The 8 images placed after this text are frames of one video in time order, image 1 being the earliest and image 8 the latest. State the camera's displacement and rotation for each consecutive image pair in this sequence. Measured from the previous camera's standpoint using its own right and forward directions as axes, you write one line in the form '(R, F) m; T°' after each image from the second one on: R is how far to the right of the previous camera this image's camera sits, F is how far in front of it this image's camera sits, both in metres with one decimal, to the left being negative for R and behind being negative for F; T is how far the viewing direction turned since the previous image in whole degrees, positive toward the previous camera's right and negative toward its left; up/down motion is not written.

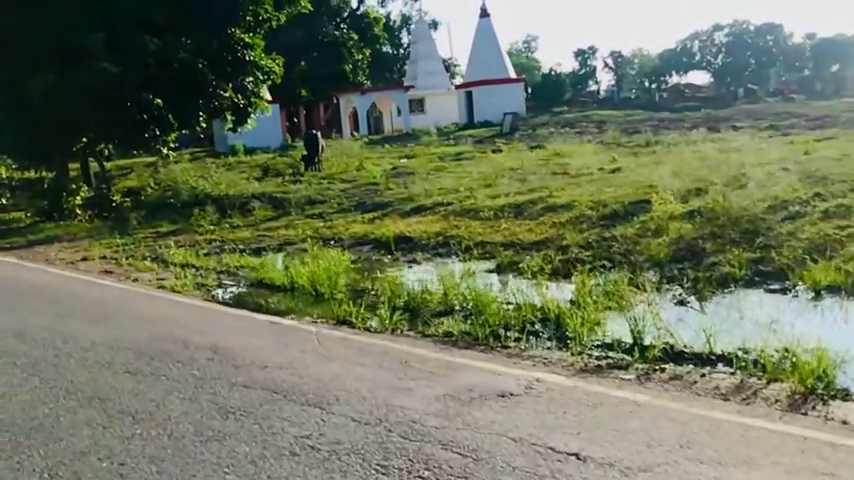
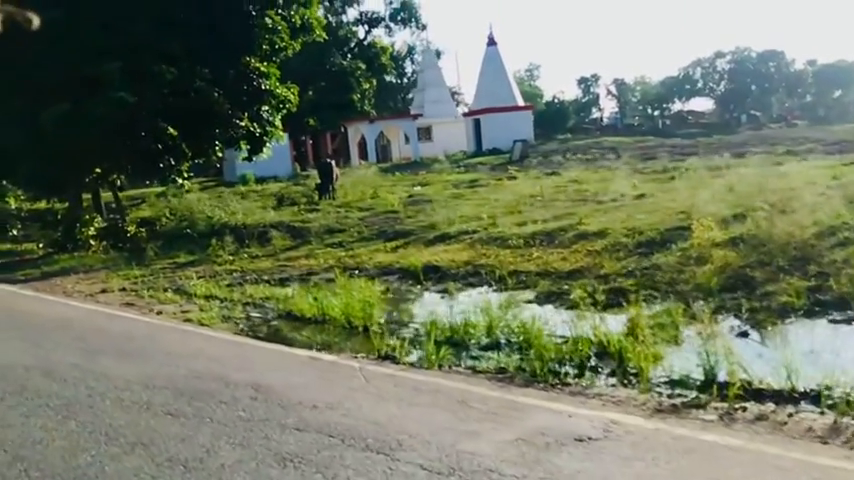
(-0.4, +0.4) m; 0°
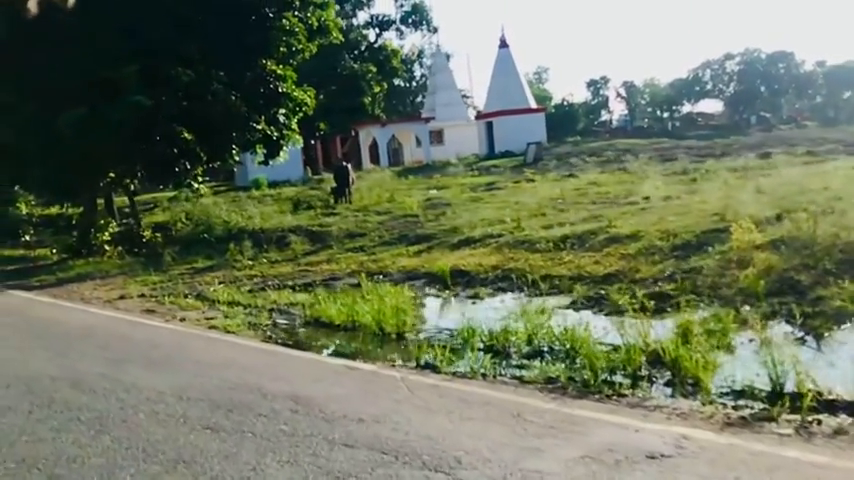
(-0.3, +0.3) m; -1°
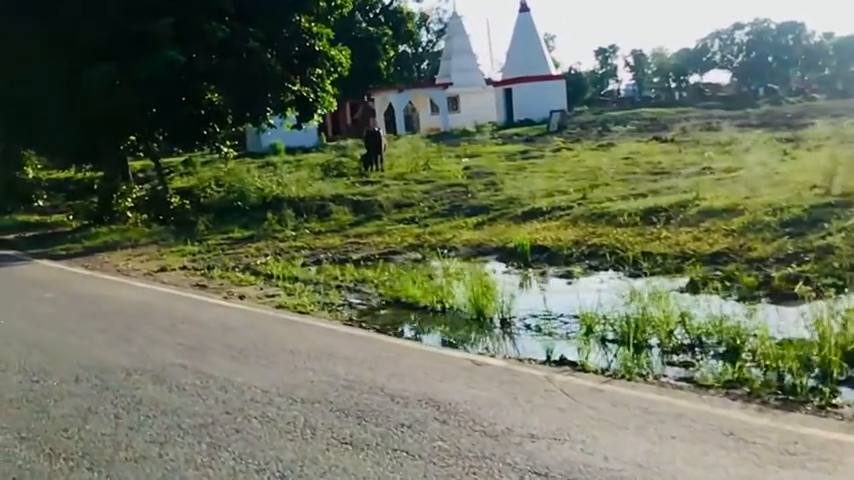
(-1.1, +1.1) m; 0°
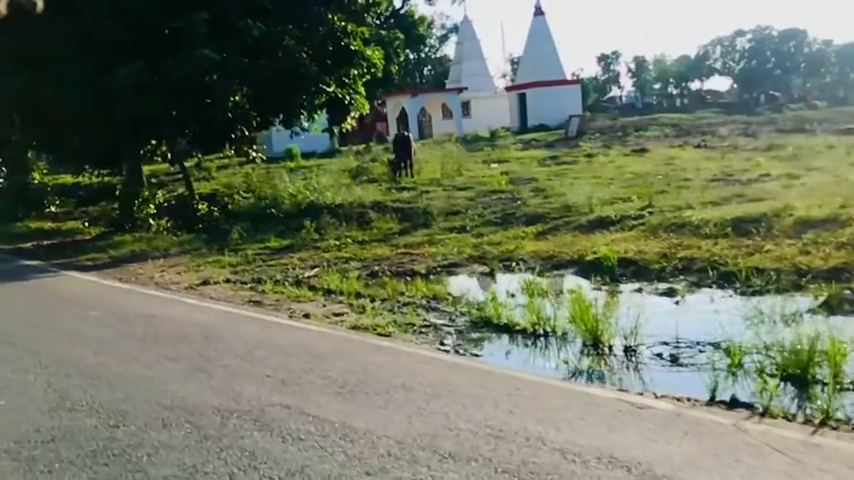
(-1.0, +1.0) m; 0°
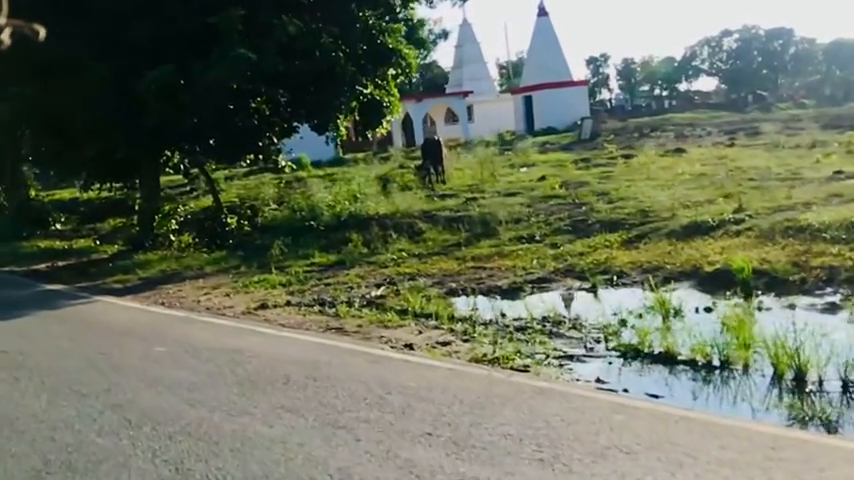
(-1.3, +1.3) m; +1°
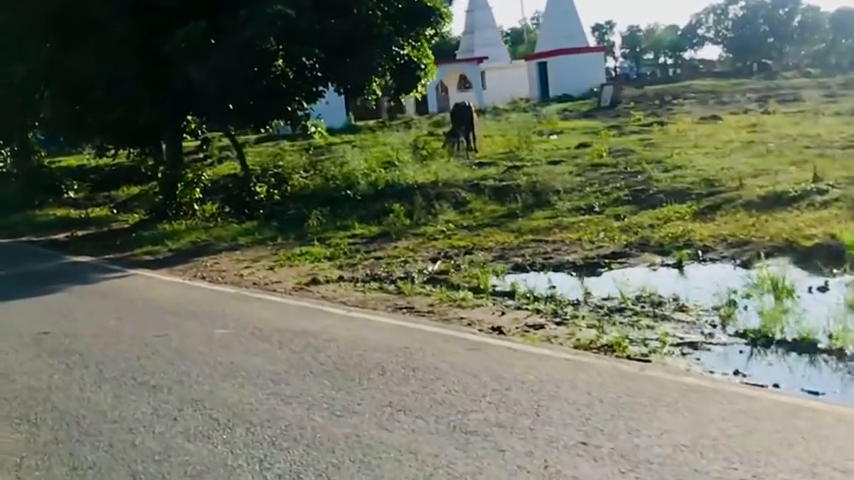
(-0.8, +0.8) m; 0°
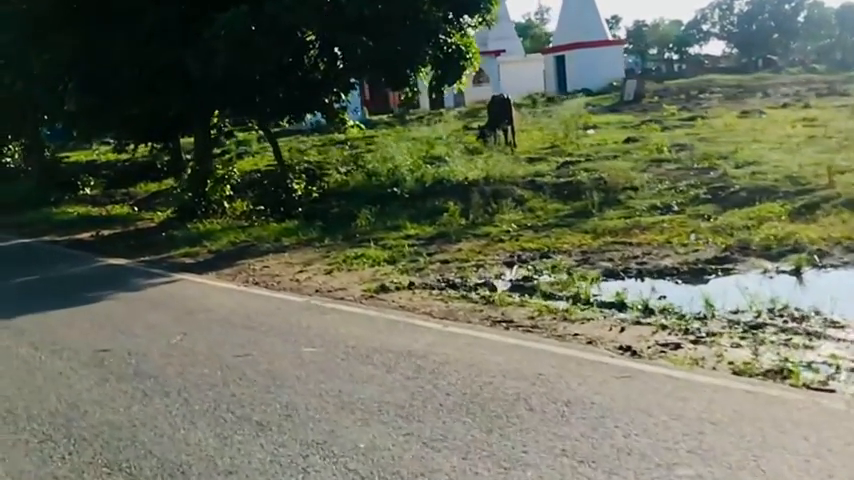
(-0.9, +0.9) m; 0°
